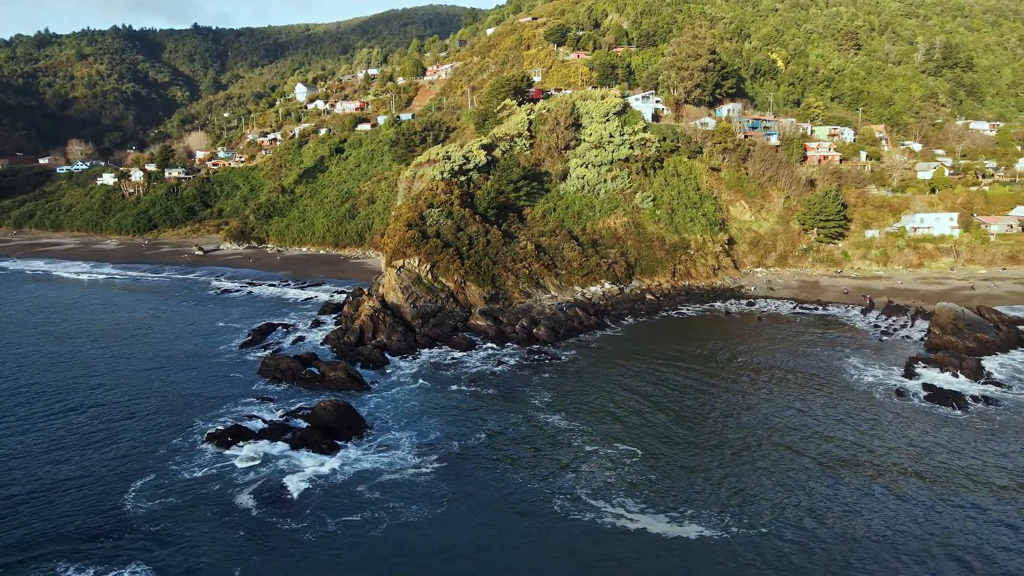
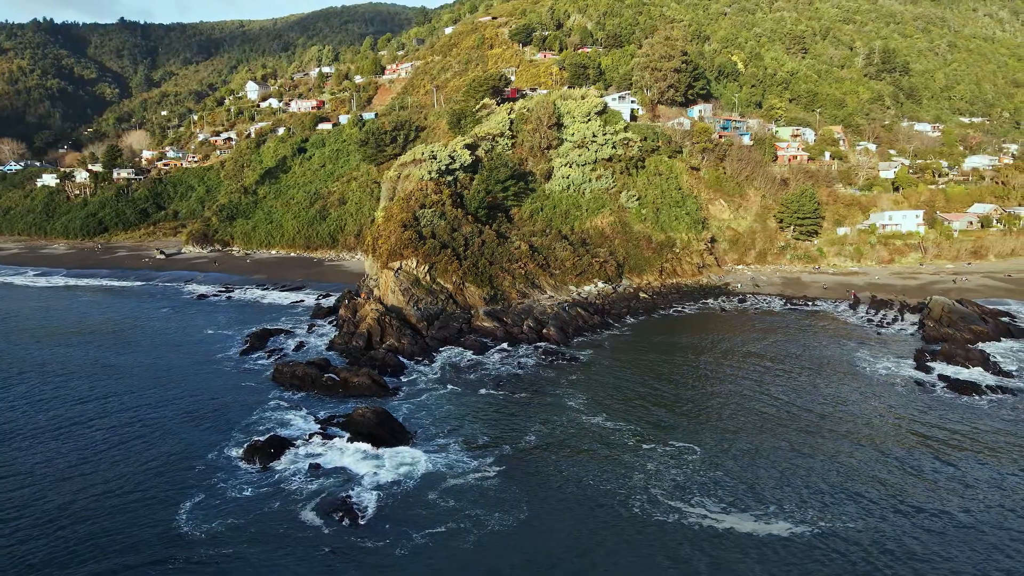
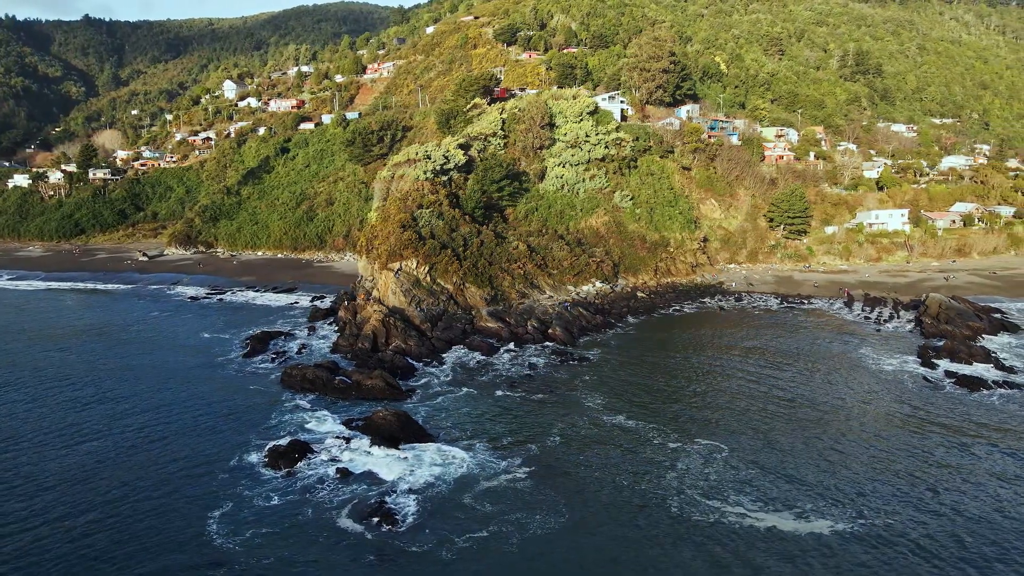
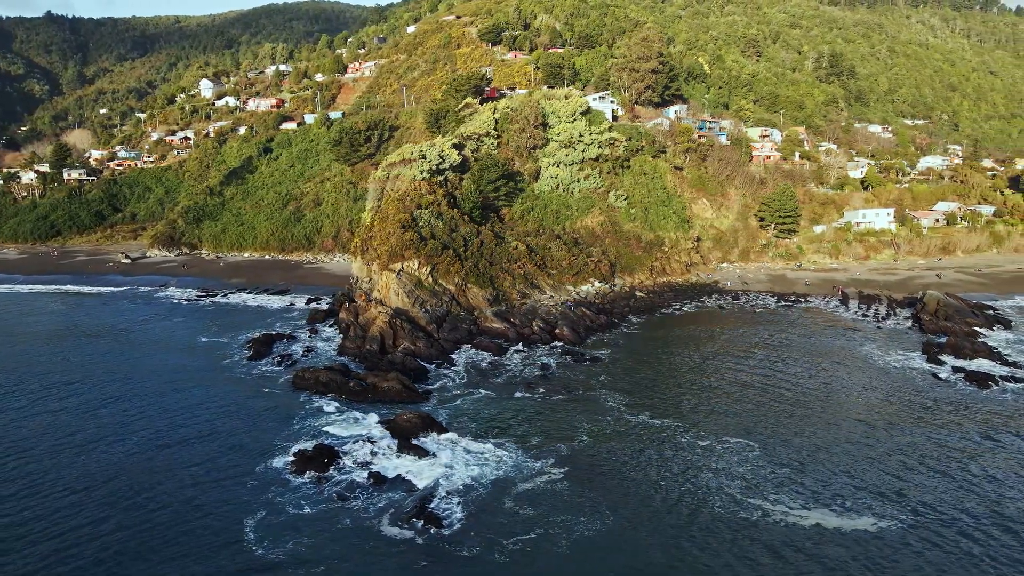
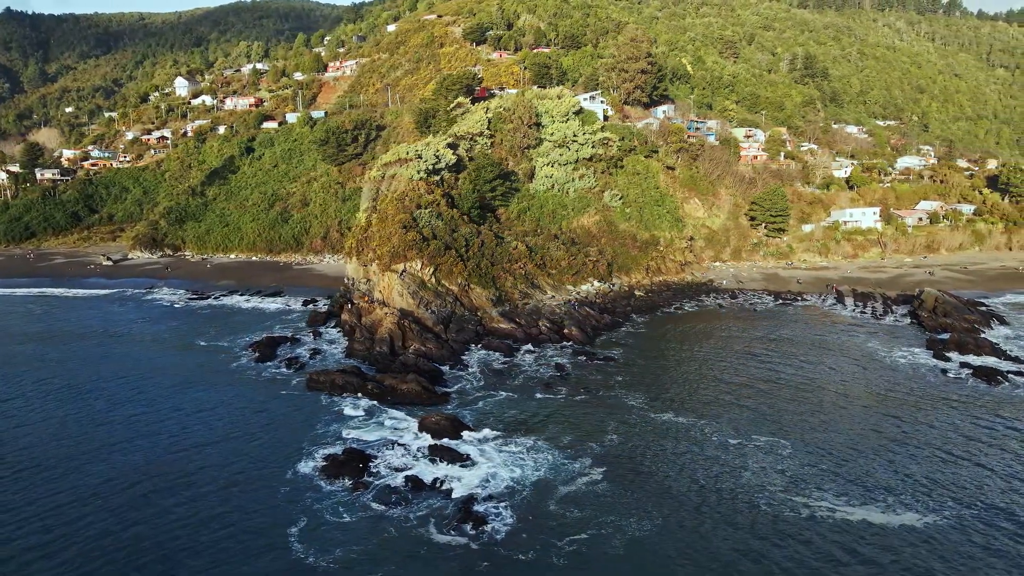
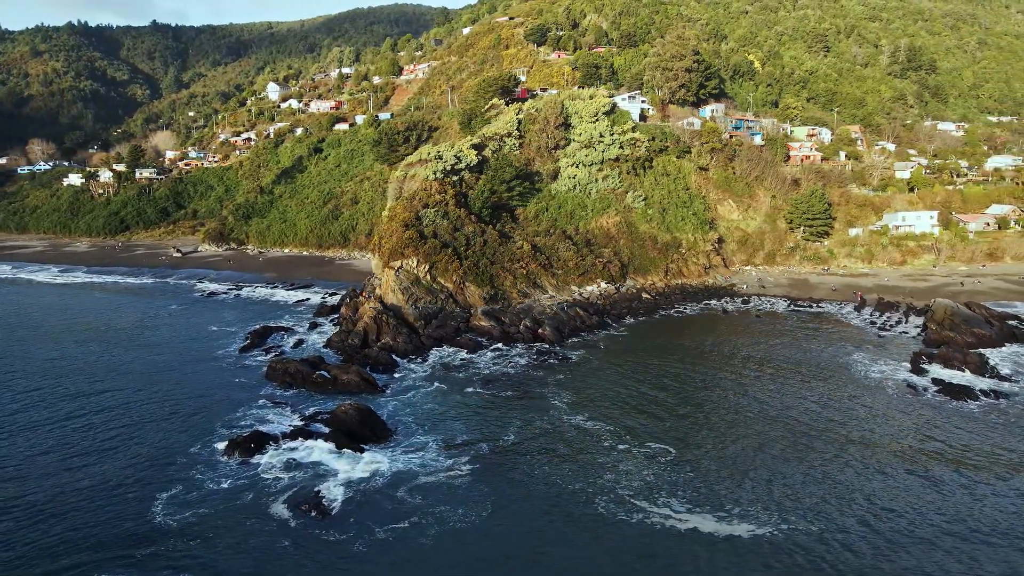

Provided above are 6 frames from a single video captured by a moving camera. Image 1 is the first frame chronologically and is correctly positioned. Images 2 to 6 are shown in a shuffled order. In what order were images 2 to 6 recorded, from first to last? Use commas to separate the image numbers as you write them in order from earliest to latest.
6, 2, 3, 4, 5
